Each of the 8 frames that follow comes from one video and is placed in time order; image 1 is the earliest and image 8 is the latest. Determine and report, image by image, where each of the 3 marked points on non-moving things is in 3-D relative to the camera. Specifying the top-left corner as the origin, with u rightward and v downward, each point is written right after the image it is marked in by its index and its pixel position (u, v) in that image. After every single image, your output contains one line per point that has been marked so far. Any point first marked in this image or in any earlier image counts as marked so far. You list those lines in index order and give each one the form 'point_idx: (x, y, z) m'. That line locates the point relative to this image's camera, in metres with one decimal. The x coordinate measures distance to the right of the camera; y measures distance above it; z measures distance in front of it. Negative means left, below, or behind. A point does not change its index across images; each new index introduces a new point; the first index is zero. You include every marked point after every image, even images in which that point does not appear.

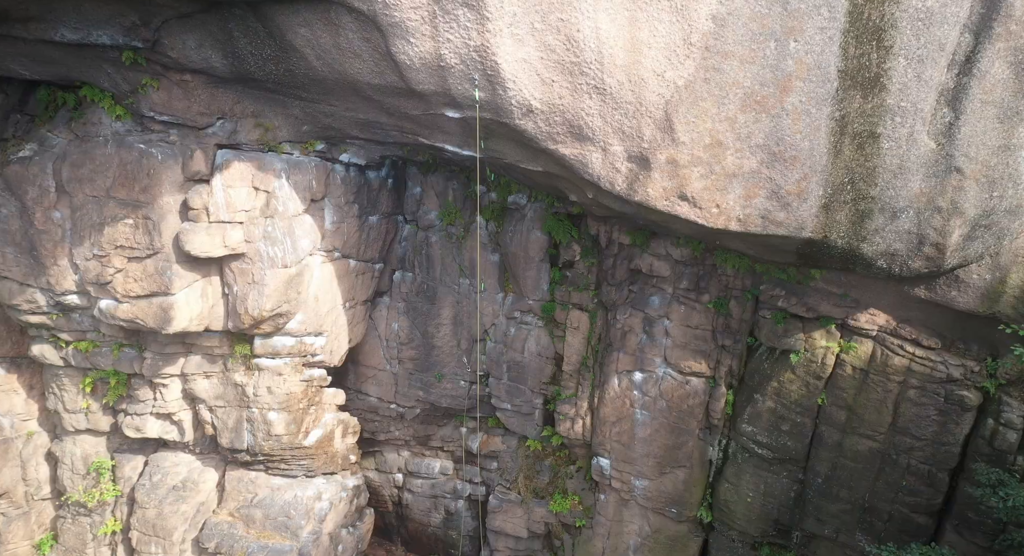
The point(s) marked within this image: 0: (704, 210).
0: (+1.2, +0.4, +4.2) m
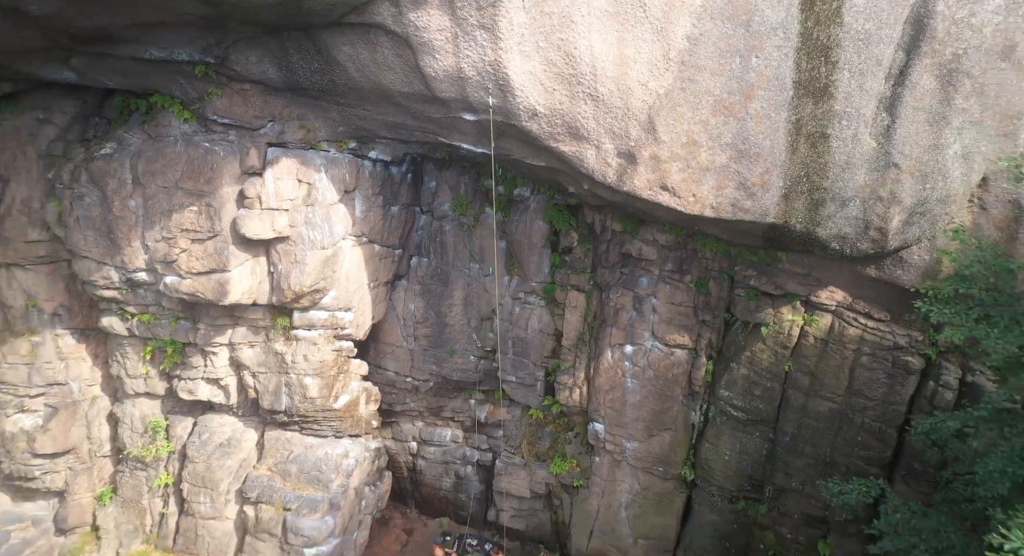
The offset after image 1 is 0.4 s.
0: (+1.3, +0.6, +5.0) m
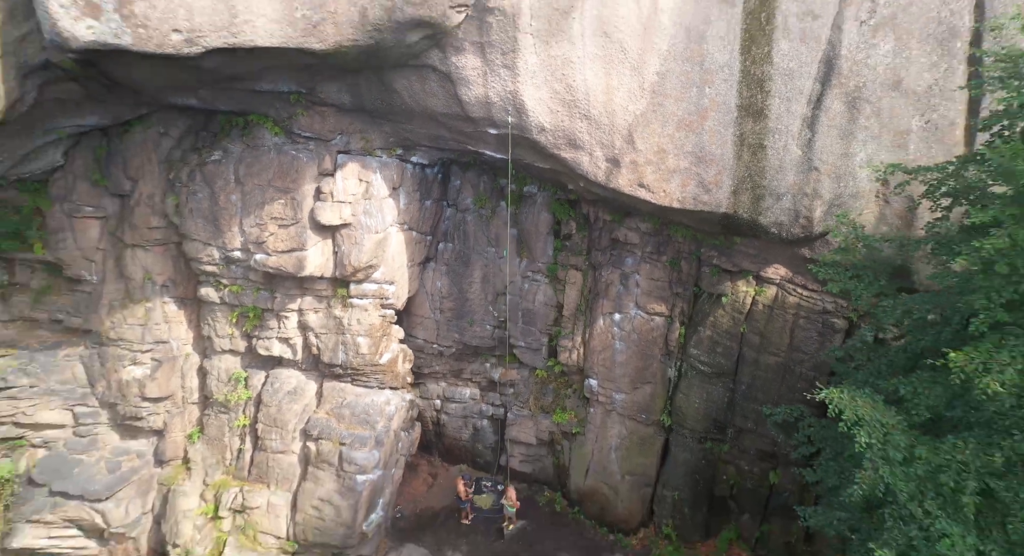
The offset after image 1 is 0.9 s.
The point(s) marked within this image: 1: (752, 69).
0: (+1.4, +0.8, +6.6) m
1: (+2.2, +1.9, +6.1) m
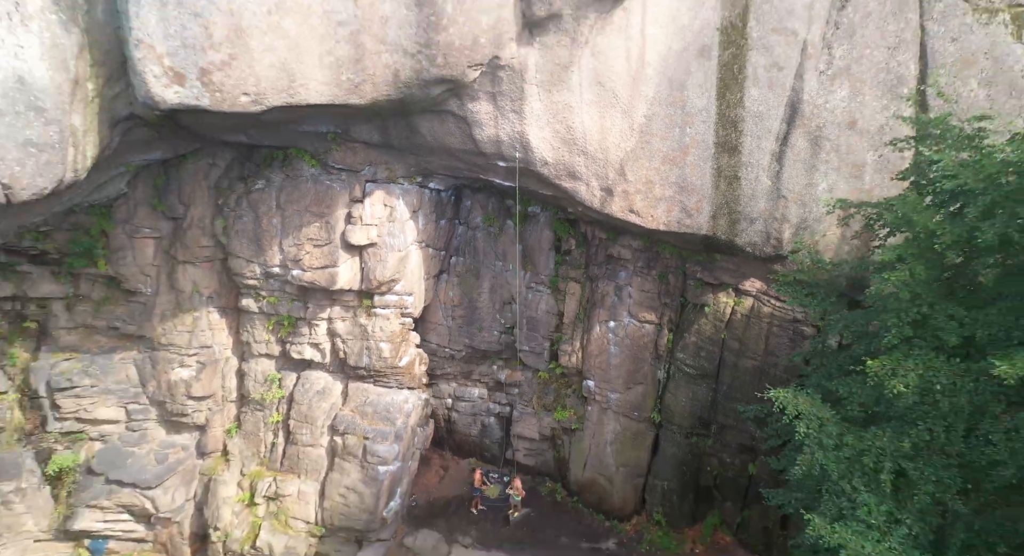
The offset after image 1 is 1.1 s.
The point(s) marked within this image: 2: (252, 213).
0: (+1.5, +0.7, +7.6) m
1: (+2.2, +1.7, +7.1) m
2: (-3.0, +0.7, +7.9) m
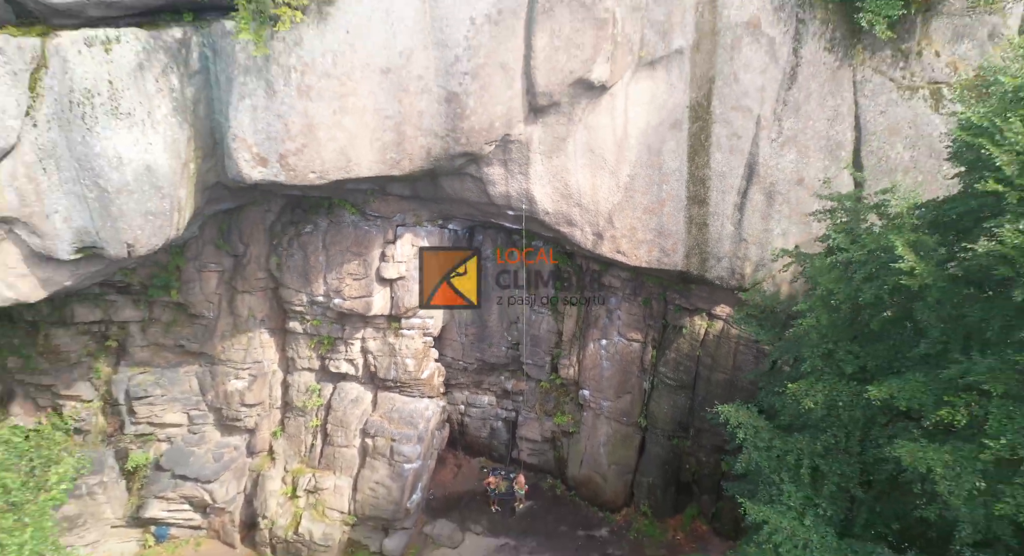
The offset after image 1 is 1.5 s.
0: (+1.6, +0.3, +9.1) m
1: (+2.3, +1.3, +8.6) m
2: (-2.9, +0.4, +9.4) m
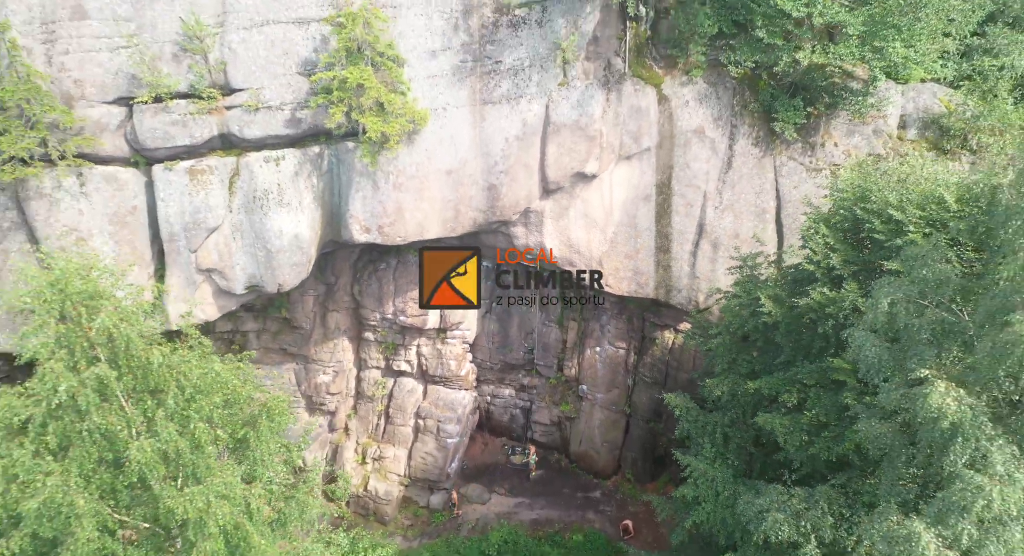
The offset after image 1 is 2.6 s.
0: (+1.9, -0.2, +12.5) m
1: (+2.7, +0.9, +12.1) m
2: (-2.6, -0.1, +13.0) m
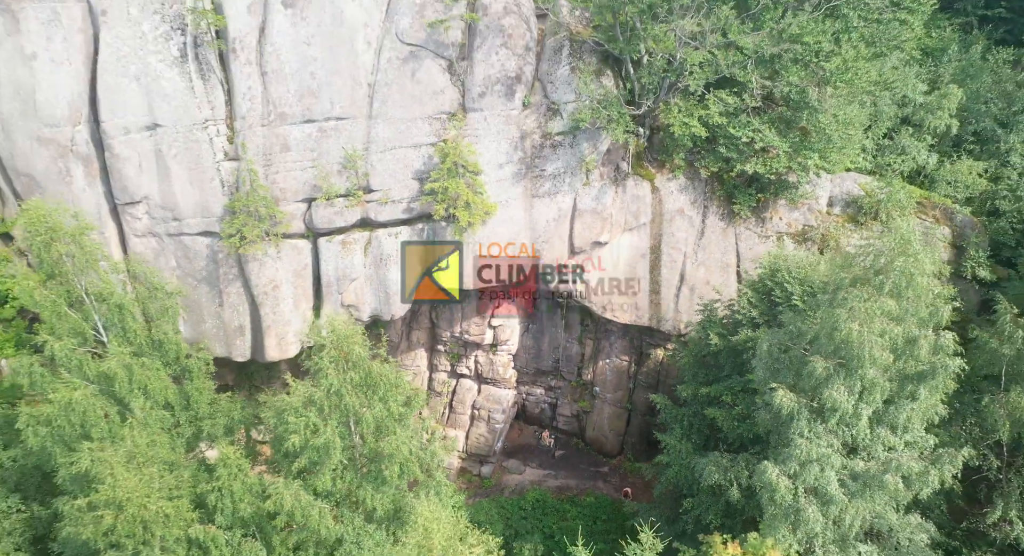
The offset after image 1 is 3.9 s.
0: (+2.8, -1.0, +17.4) m
1: (+3.5, 0.0, +16.9) m
2: (-1.7, -0.8, +17.9) m
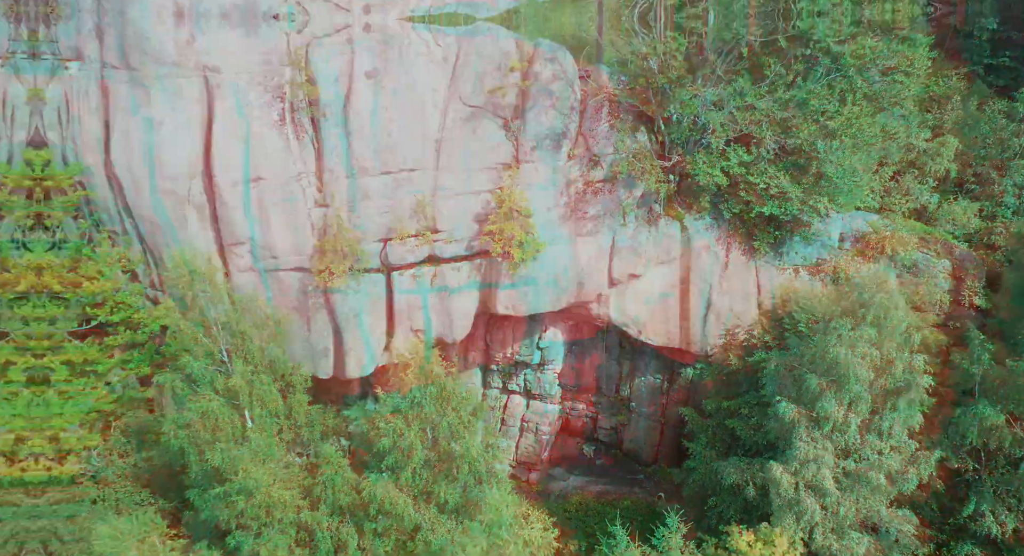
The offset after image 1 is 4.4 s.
0: (+3.9, -1.8, +19.4) m
1: (+4.7, -0.7, +19.0) m
2: (-0.5, -1.6, +20.1) m
